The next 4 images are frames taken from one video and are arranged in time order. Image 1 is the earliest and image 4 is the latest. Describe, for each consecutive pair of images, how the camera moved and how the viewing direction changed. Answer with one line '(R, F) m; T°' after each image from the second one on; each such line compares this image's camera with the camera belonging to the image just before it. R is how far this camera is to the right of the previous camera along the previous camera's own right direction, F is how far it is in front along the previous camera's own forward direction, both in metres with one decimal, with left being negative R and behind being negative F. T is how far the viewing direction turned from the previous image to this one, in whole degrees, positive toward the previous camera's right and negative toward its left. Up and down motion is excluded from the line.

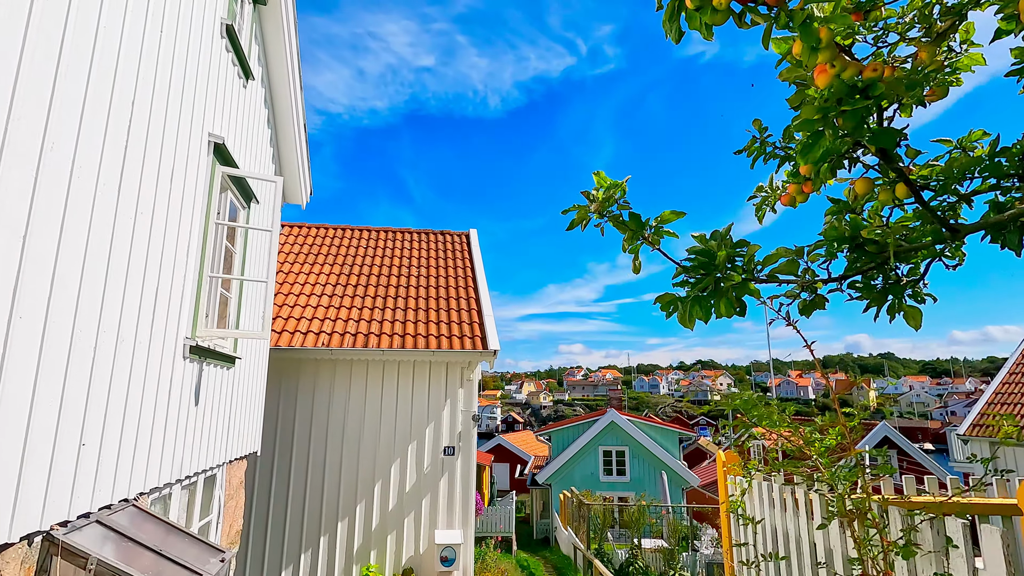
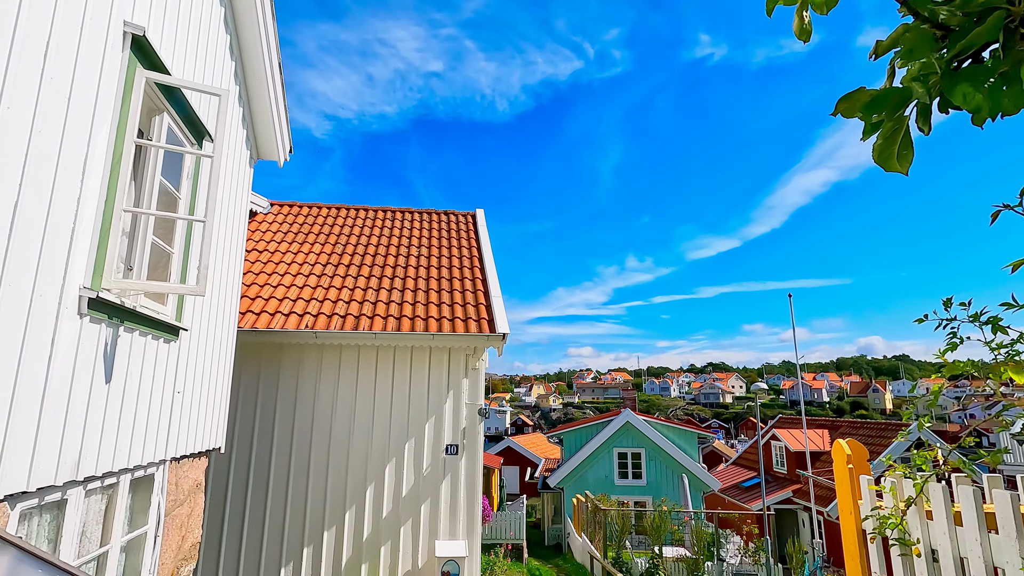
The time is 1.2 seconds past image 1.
(0.0, +0.8) m; -1°
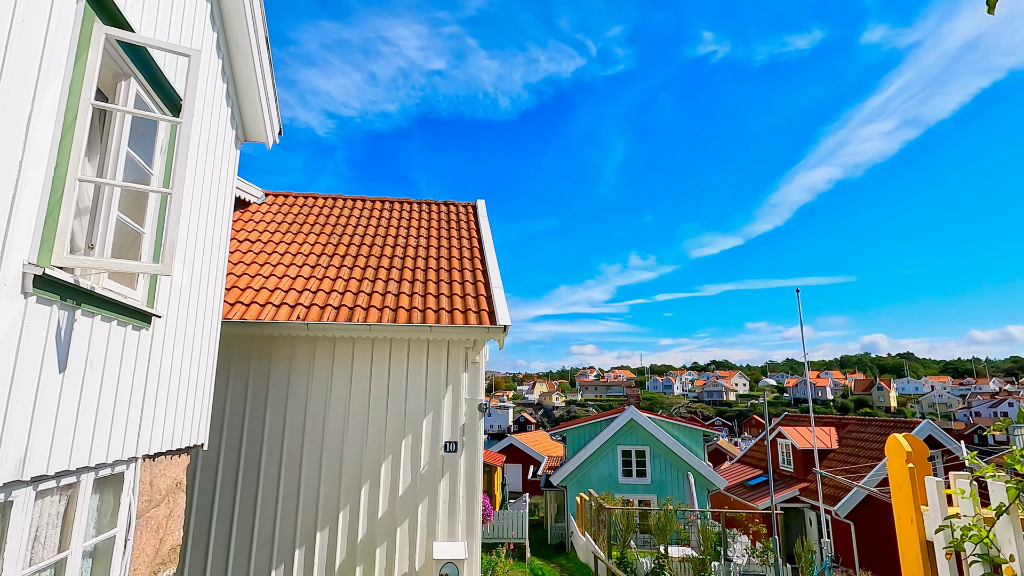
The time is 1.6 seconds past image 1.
(0.0, +0.2) m; 0°
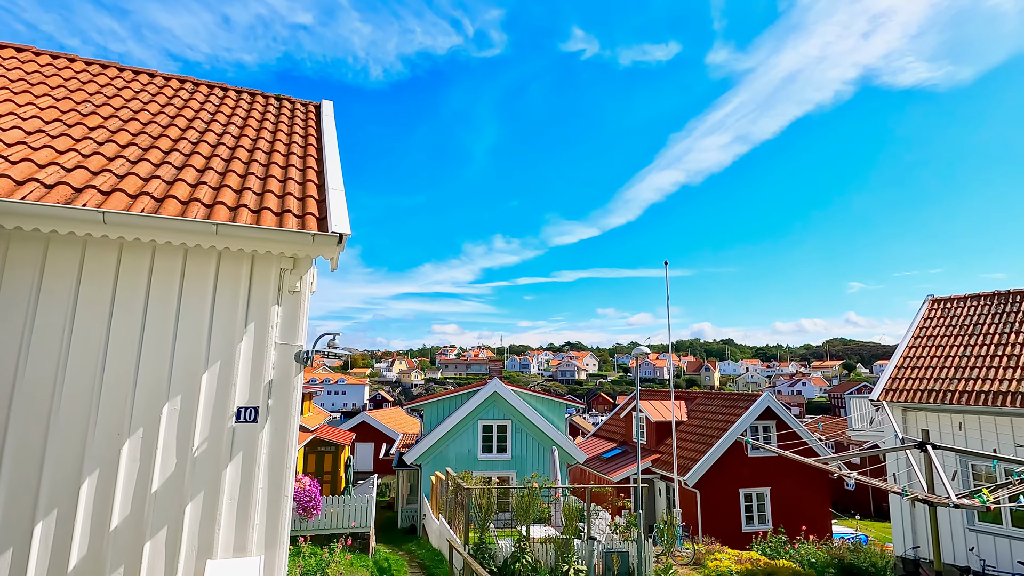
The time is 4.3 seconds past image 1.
(+0.1, +1.5) m; +14°
